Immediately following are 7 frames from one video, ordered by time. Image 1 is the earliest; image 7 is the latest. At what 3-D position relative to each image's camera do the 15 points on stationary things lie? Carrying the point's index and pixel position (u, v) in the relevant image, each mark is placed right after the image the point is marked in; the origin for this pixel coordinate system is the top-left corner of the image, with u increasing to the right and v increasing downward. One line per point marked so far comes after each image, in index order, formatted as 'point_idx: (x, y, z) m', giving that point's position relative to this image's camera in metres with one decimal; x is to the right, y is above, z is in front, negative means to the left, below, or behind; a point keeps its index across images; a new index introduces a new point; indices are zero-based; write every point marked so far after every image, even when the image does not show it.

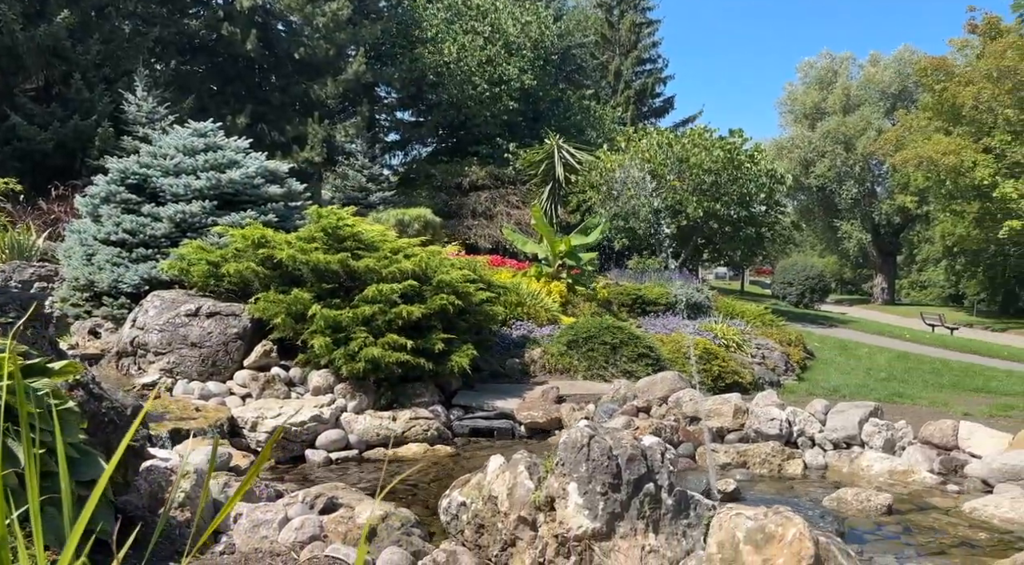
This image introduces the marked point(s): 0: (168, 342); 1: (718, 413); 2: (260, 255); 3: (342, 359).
0: (-5.2, -0.9, +12.5) m
1: (+2.9, -1.9, +11.5) m
2: (-4.1, +0.5, +13.3) m
3: (-2.6, -1.2, +12.4) m
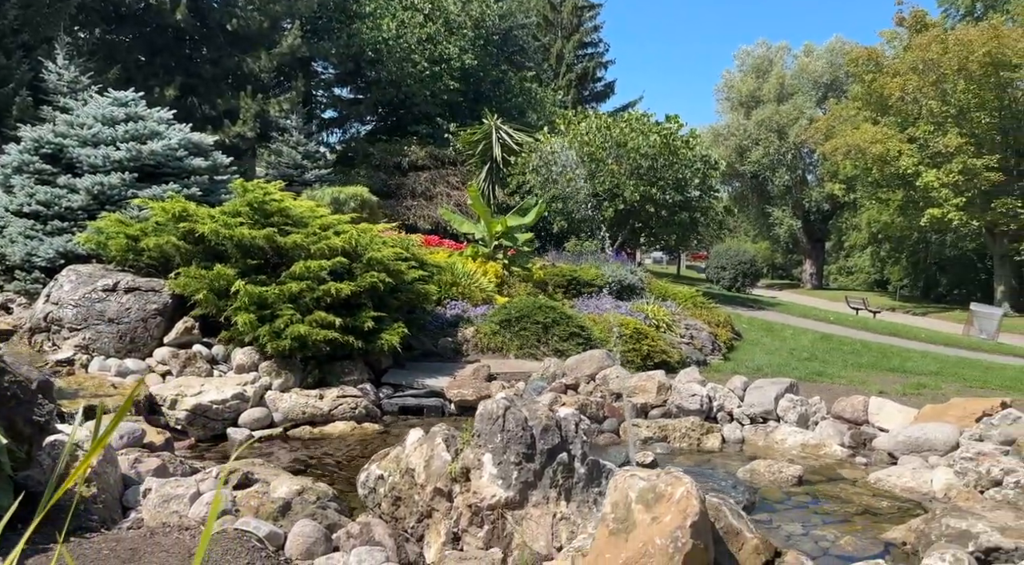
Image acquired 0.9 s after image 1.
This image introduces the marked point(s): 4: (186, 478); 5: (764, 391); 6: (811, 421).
0: (-6.3, -0.5, +12.1) m
1: (+1.9, -1.6, +11.8) m
2: (-5.2, +0.9, +12.9) m
3: (-3.7, -0.8, +12.2) m
4: (-2.6, -1.6, +6.6) m
5: (+3.5, -1.5, +11.5) m
6: (+4.0, -1.9, +11.1) m
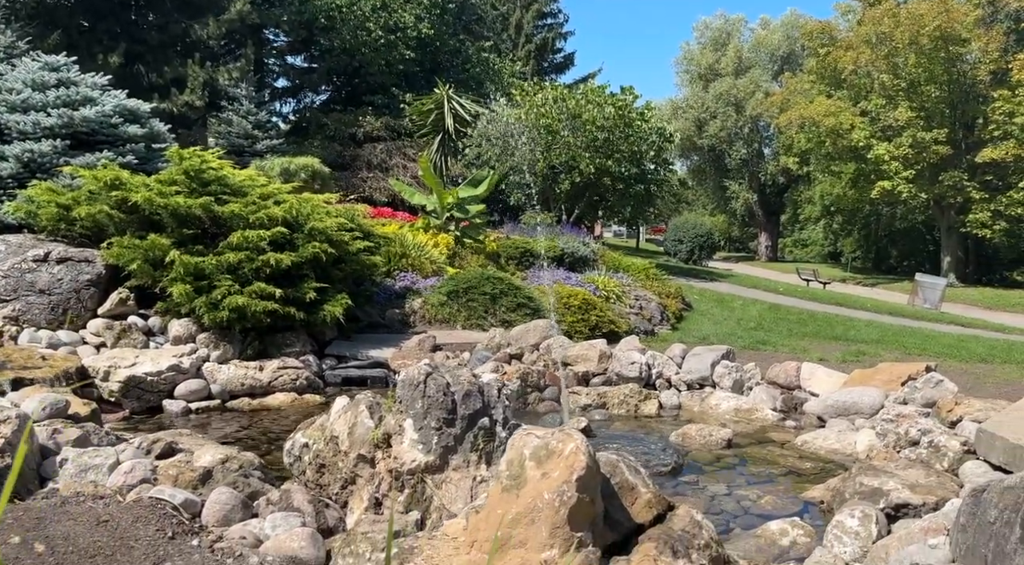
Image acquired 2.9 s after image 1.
0: (-7.1, -0.1, +11.7) m
1: (+1.1, -1.1, +11.9) m
2: (-6.1, +1.3, +12.6) m
3: (-4.5, -0.4, +12.0) m
4: (-3.2, -1.3, +6.5) m
5: (+2.7, -1.1, +11.7) m
6: (+3.2, -1.4, +11.3) m
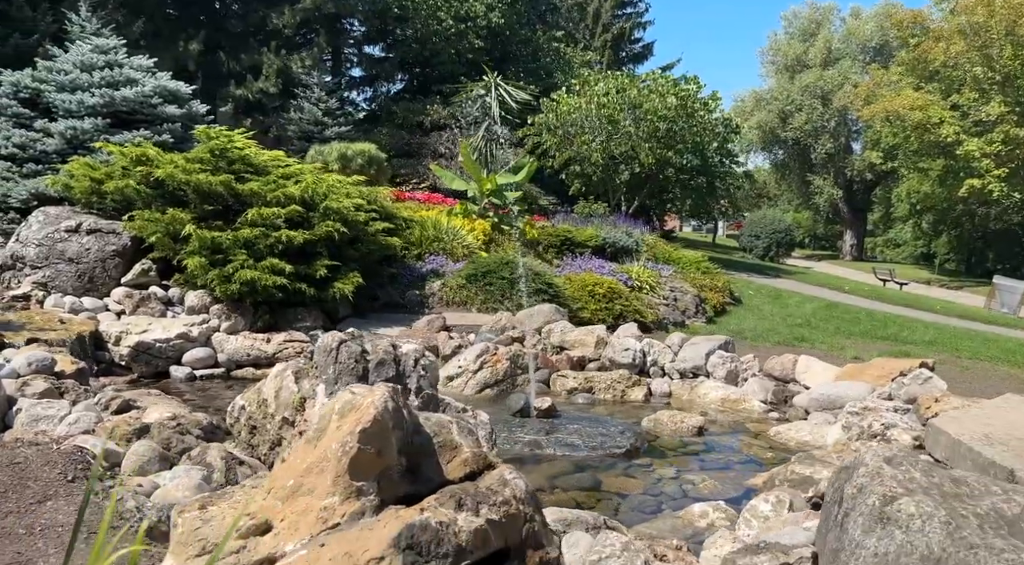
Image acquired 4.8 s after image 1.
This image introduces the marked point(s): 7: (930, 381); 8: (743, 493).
0: (-7.1, +0.4, +12.5) m
1: (+1.0, -0.9, +11.8) m
2: (-6.0, +1.8, +13.2) m
3: (-4.5, 0.0, +12.5) m
4: (-3.7, -1.0, +6.9) m
5: (+2.6, -0.9, +11.5) m
6: (+3.1, -1.3, +11.1) m
7: (+4.6, -1.1, +9.0) m
8: (+1.9, -1.7, +6.7) m
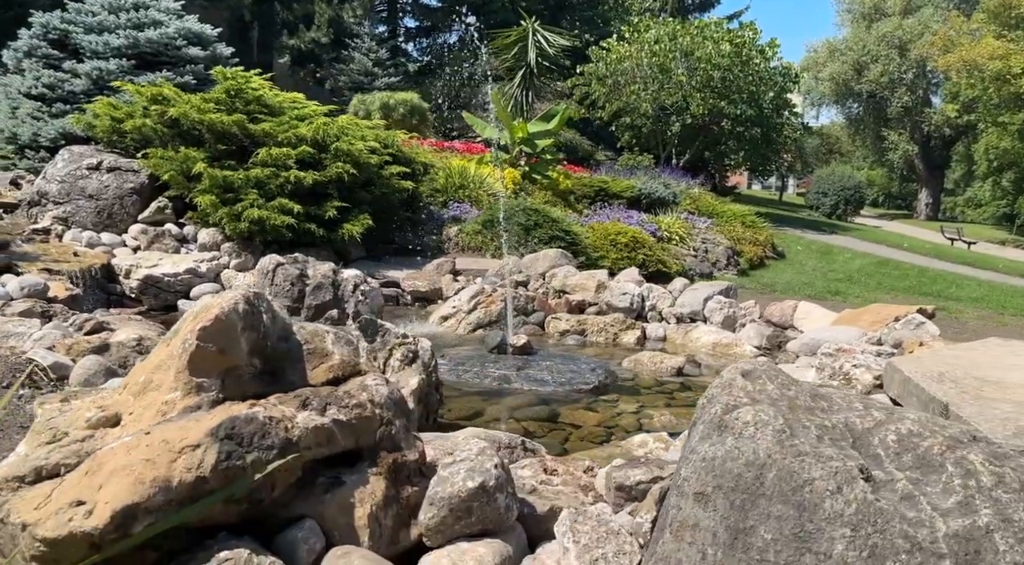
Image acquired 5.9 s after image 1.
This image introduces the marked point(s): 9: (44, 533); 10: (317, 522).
0: (-7.0, +1.4, +13.0) m
1: (+1.0, -0.1, +11.8) m
2: (-5.8, +2.8, +13.5) m
3: (-4.4, +1.0, +12.8) m
4: (-4.1, -0.3, +7.2) m
5: (+2.6, -0.1, +11.3) m
6: (+3.0, -0.5, +10.8) m
7: (+4.3, -0.5, +8.6) m
8: (+1.5, -1.2, +6.6) m
9: (-1.5, -0.8, +2.6) m
10: (-0.7, -0.9, +3.1) m
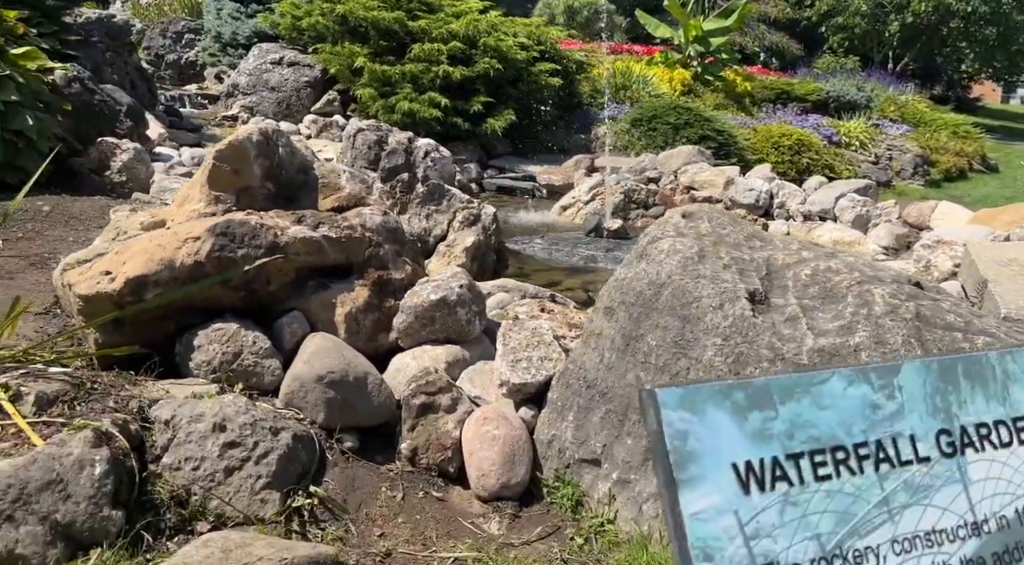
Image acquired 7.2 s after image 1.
0: (-4.6, +3.5, +14.6) m
1: (+2.8, +1.5, +11.6) m
2: (-3.2, +4.9, +14.7) m
3: (-2.1, +2.9, +13.8) m
4: (-3.3, +1.0, +8.5) m
5: (+4.2, +1.2, +10.9) m
6: (+4.5, +0.8, +10.3) m
7: (+5.3, +0.5, +7.9) m
8: (+2.0, -0.2, +6.7) m
9: (-1.9, 0.0, +3.5) m
10: (-1.0, -0.1, +3.8) m
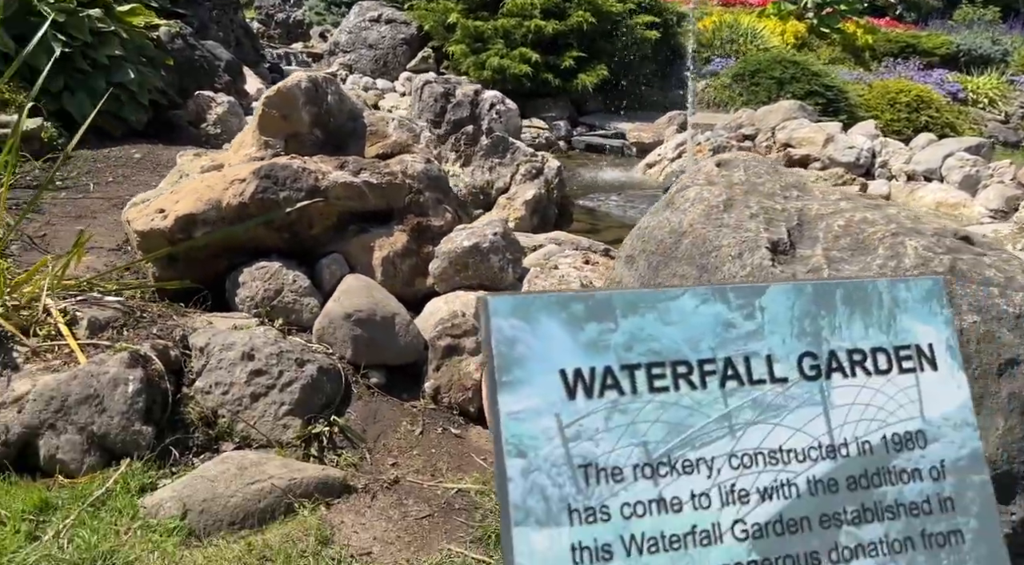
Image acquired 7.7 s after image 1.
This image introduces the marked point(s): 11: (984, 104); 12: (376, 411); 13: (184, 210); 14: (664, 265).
0: (-2.9, +4.4, +14.9) m
1: (+4.0, +2.0, +11.1) m
2: (-1.5, +5.7, +14.8) m
3: (-0.5, +3.7, +13.9) m
4: (-2.4, +1.6, +8.8) m
5: (+5.3, +1.7, +10.2) m
6: (+5.5, +1.2, +9.7) m
7: (+5.9, +0.8, +7.1) m
8: (+2.5, +0.1, +6.5) m
9: (-1.7, +0.3, +3.8) m
10: (-0.8, +0.1, +4.0) m
11: (+10.3, +3.9, +18.1) m
12: (-0.6, -0.5, +3.4) m
13: (-1.5, +0.3, +3.7) m
14: (+0.6, +0.1, +3.3) m
